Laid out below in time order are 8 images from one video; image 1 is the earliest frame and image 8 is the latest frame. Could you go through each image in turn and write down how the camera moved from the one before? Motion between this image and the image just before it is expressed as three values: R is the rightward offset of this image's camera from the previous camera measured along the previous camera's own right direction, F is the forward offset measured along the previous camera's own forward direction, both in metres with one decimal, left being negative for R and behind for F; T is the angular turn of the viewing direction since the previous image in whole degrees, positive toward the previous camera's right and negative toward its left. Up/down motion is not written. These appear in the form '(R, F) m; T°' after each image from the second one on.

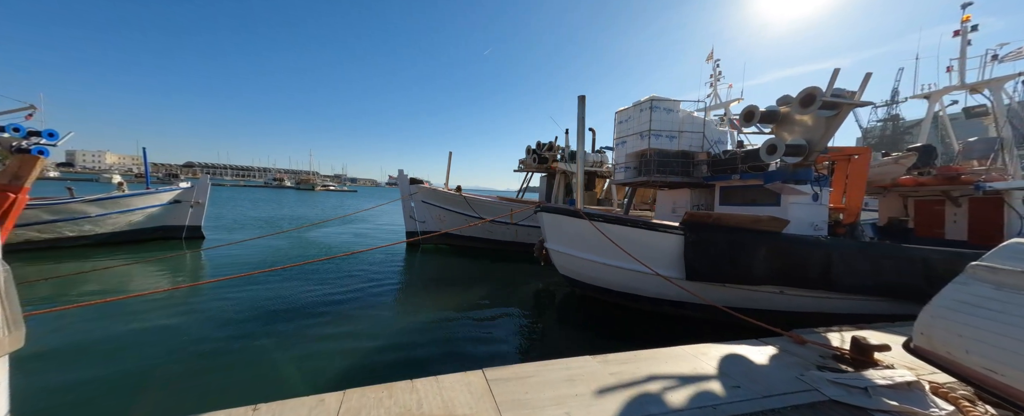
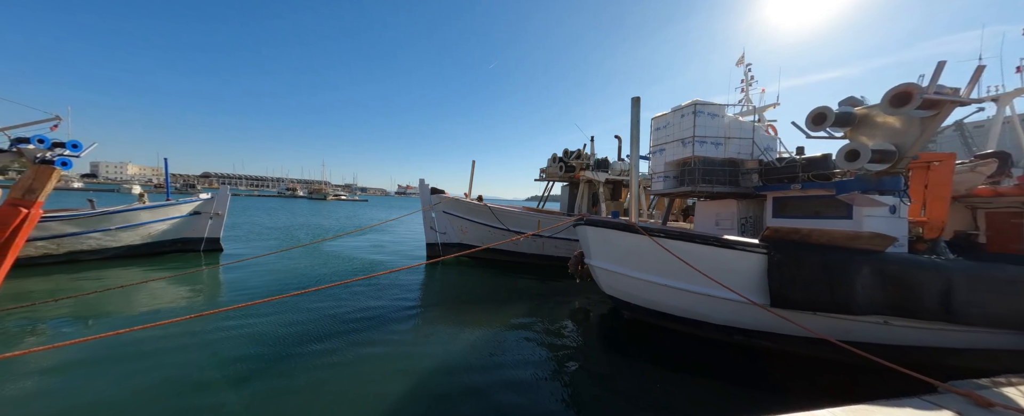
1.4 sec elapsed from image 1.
(-0.5, +0.4) m; -2°
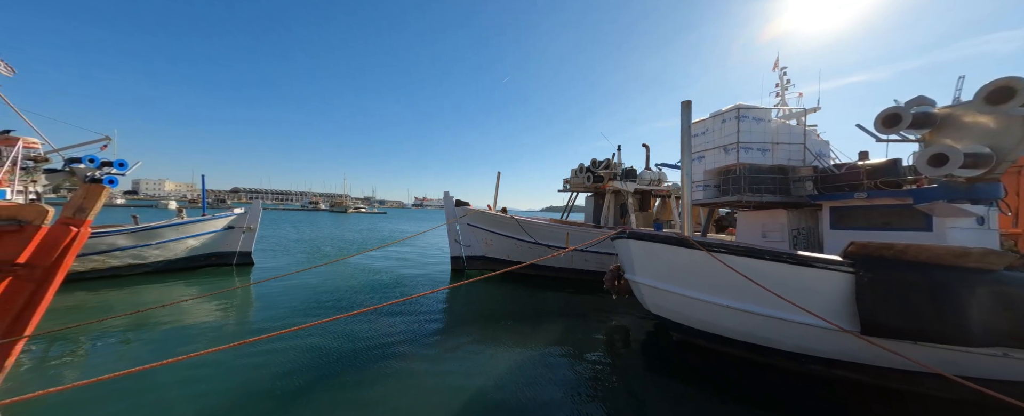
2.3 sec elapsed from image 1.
(-0.3, +0.2) m; -3°
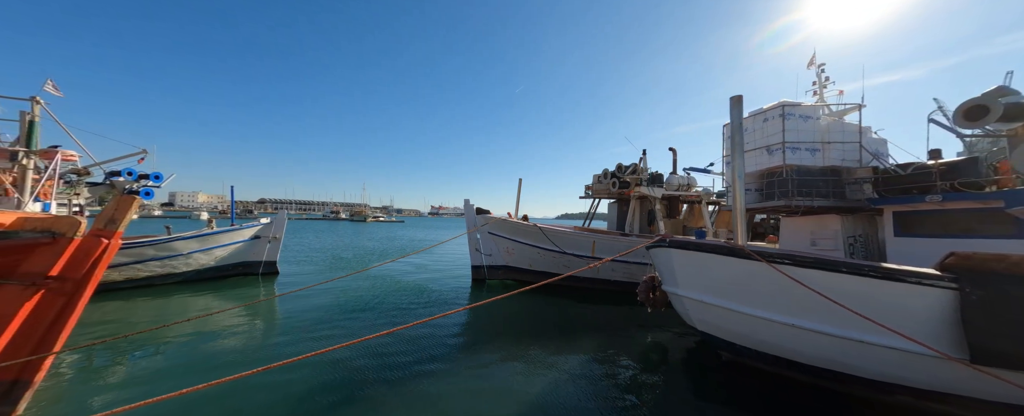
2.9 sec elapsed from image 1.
(-0.2, +0.2) m; -3°
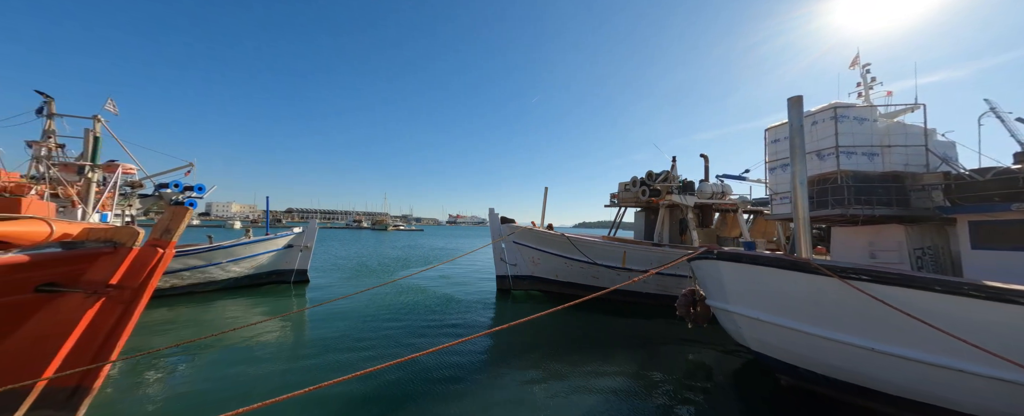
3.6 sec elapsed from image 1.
(-0.3, +0.1) m; -3°
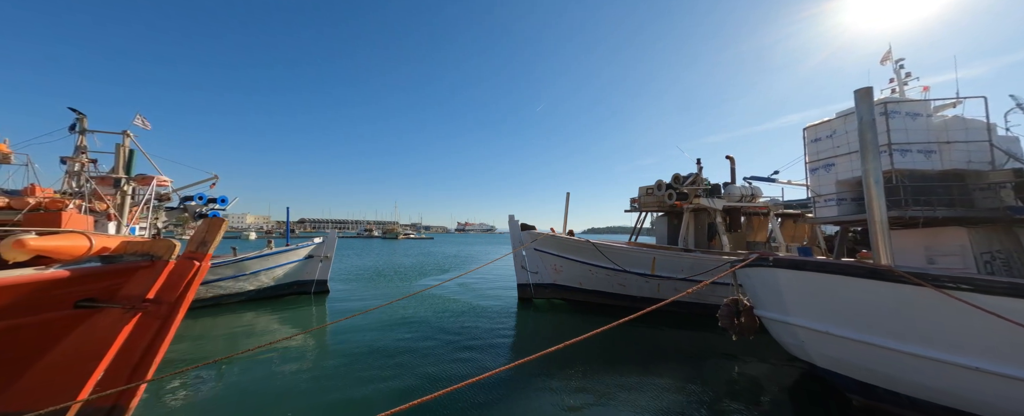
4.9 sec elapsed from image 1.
(-0.4, +0.2) m; -2°
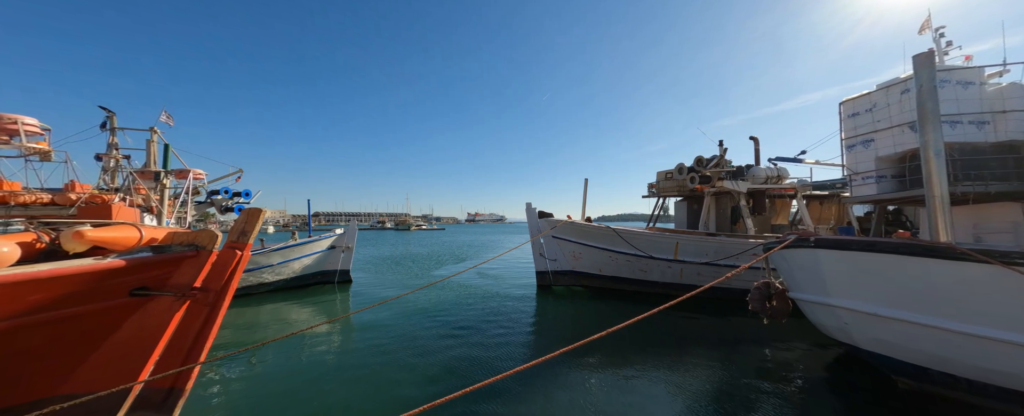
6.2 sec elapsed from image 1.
(-0.3, 0.0) m; -2°
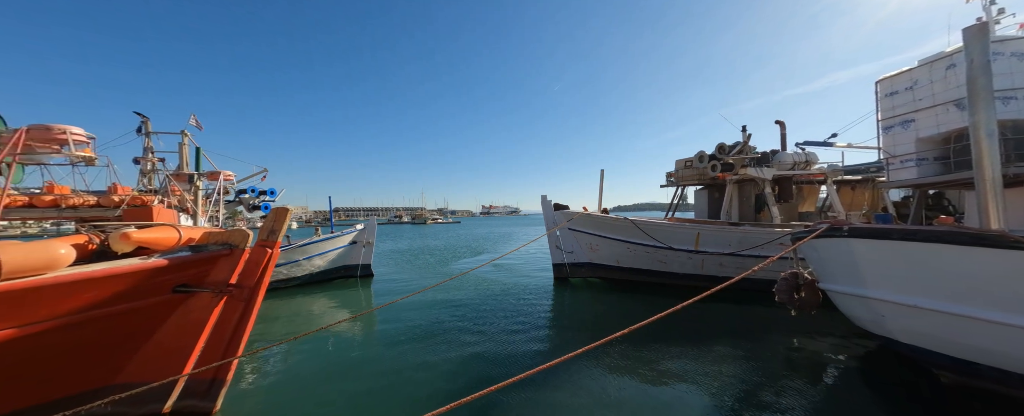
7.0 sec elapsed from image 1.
(0.0, 0.0) m; -3°
